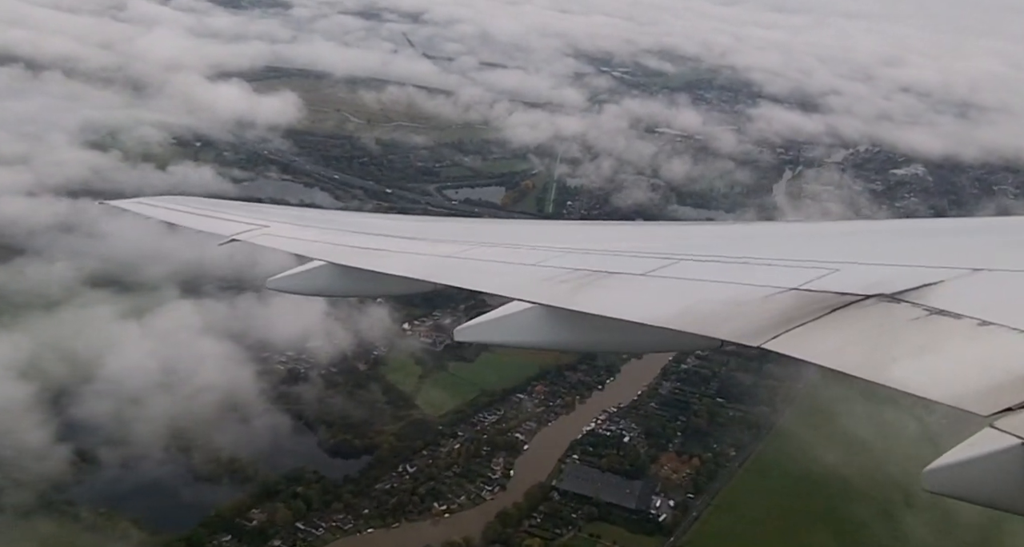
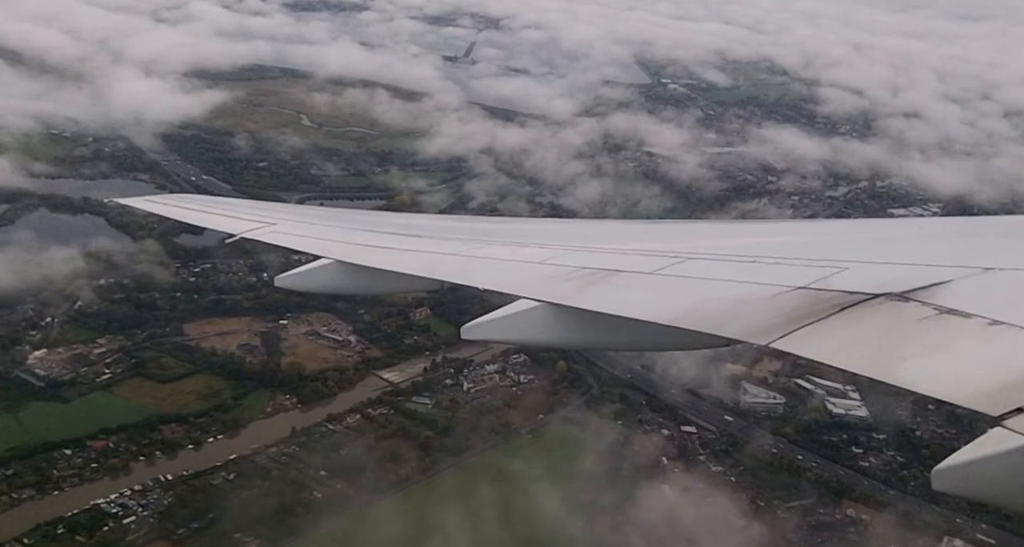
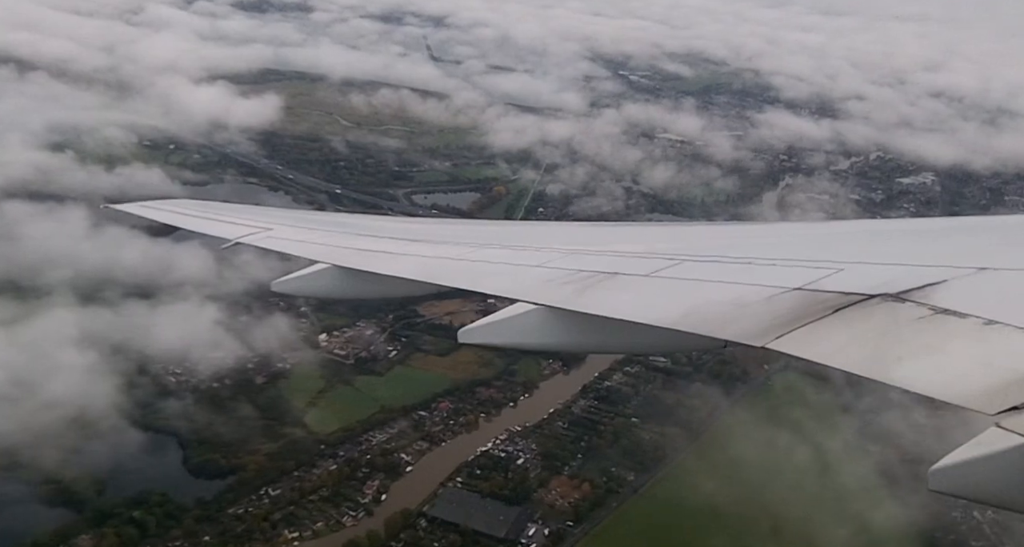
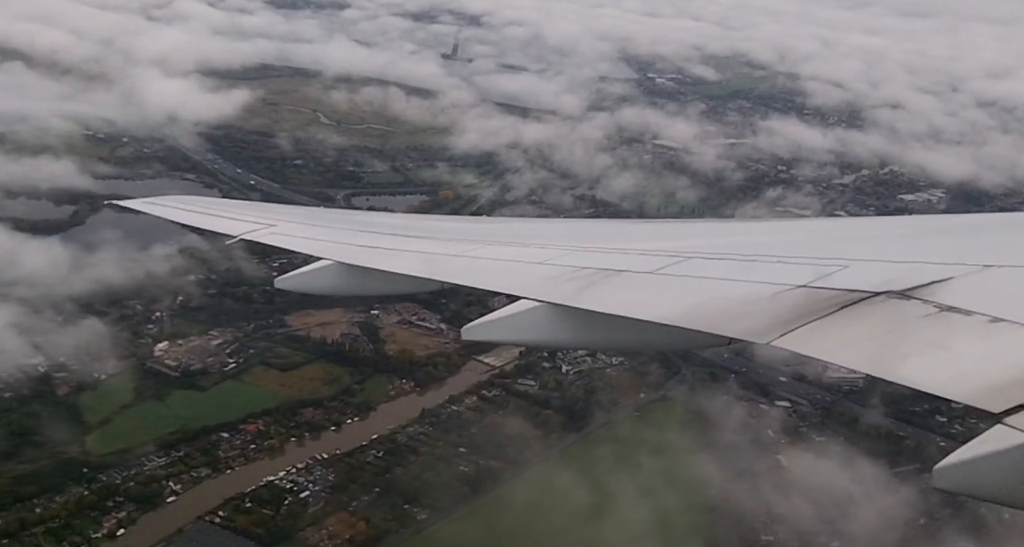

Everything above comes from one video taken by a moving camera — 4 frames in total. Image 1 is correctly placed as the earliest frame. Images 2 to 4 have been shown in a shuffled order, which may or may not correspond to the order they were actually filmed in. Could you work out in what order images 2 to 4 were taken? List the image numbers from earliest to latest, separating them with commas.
3, 4, 2
